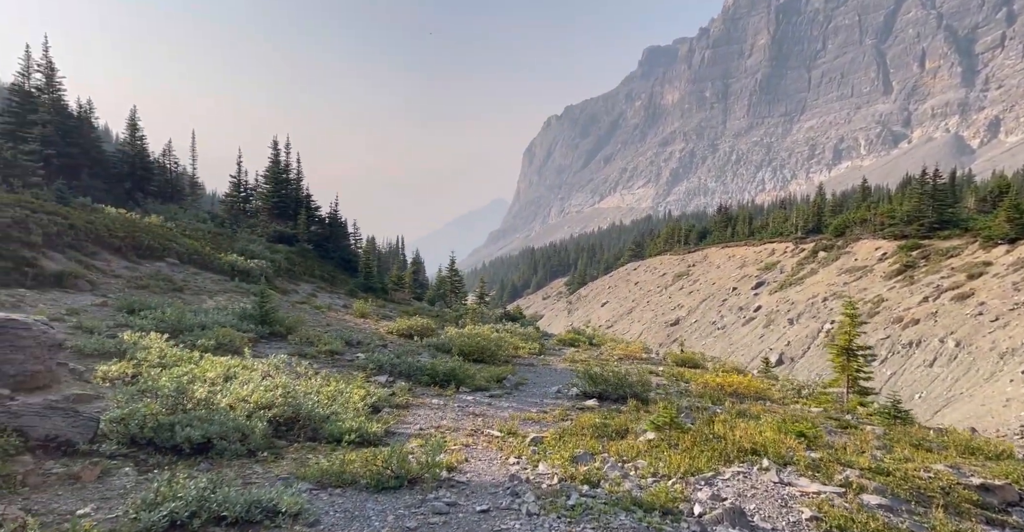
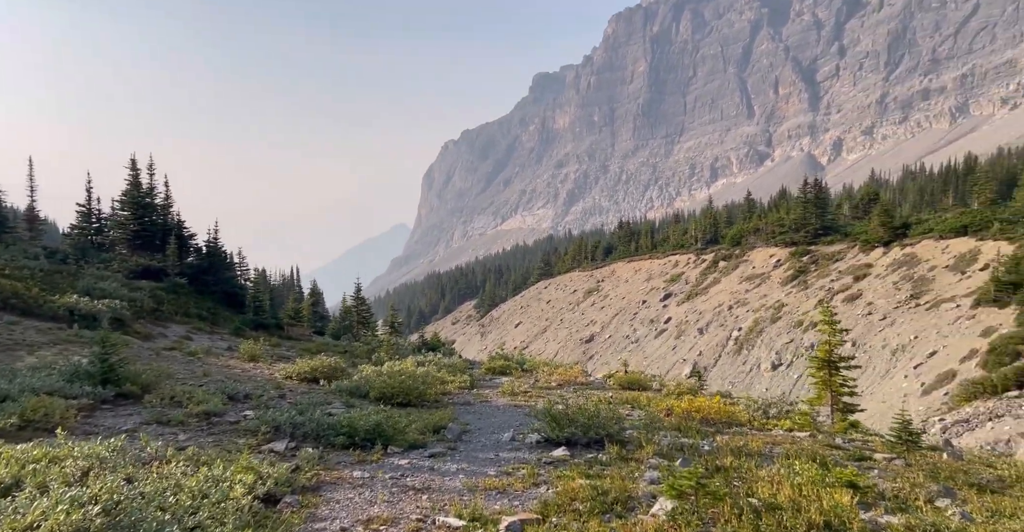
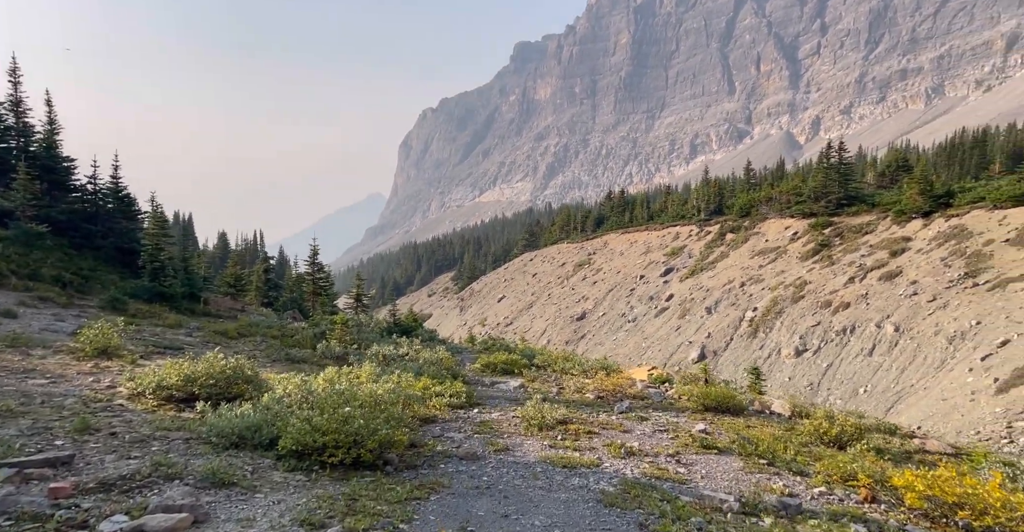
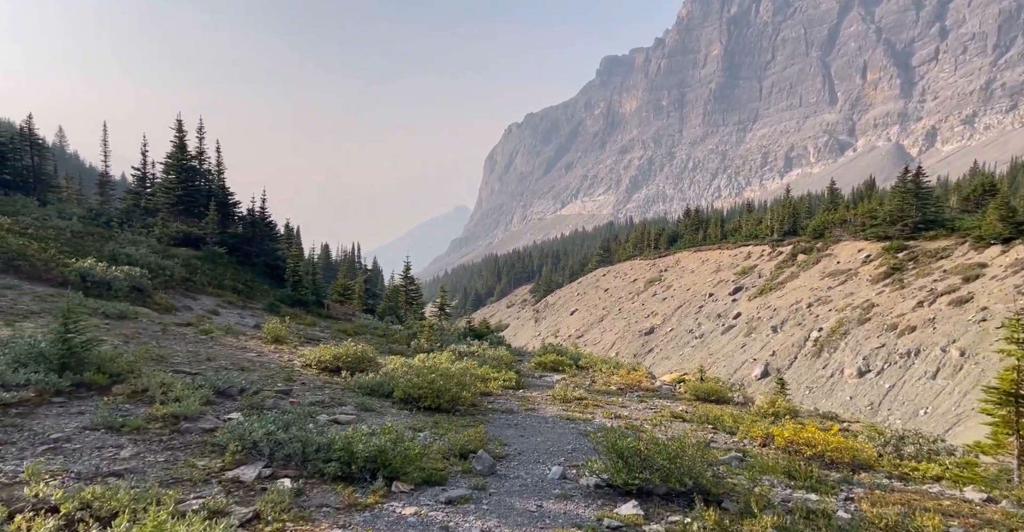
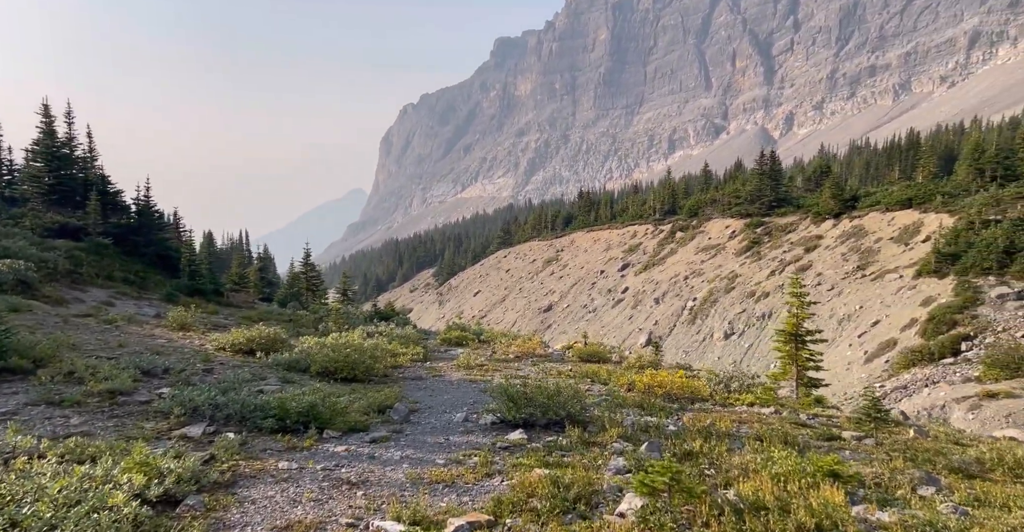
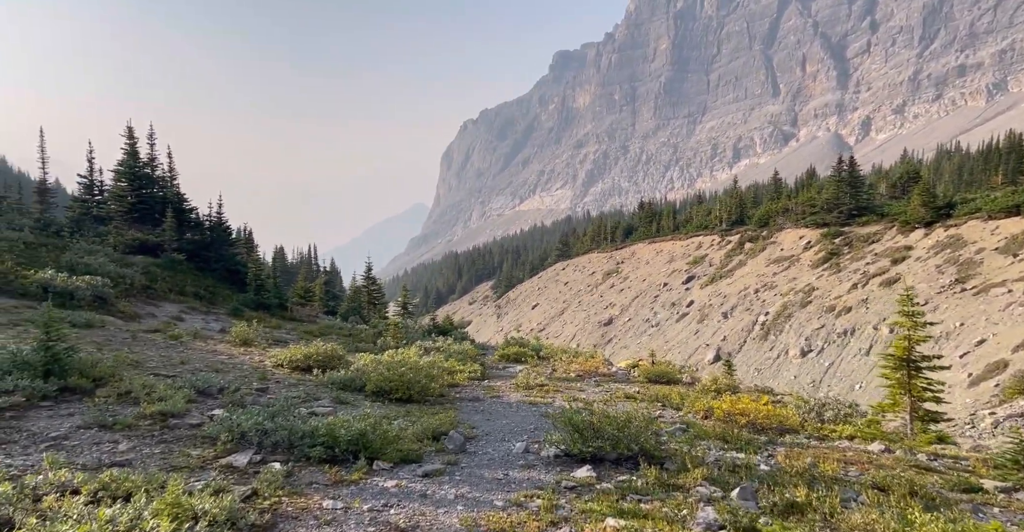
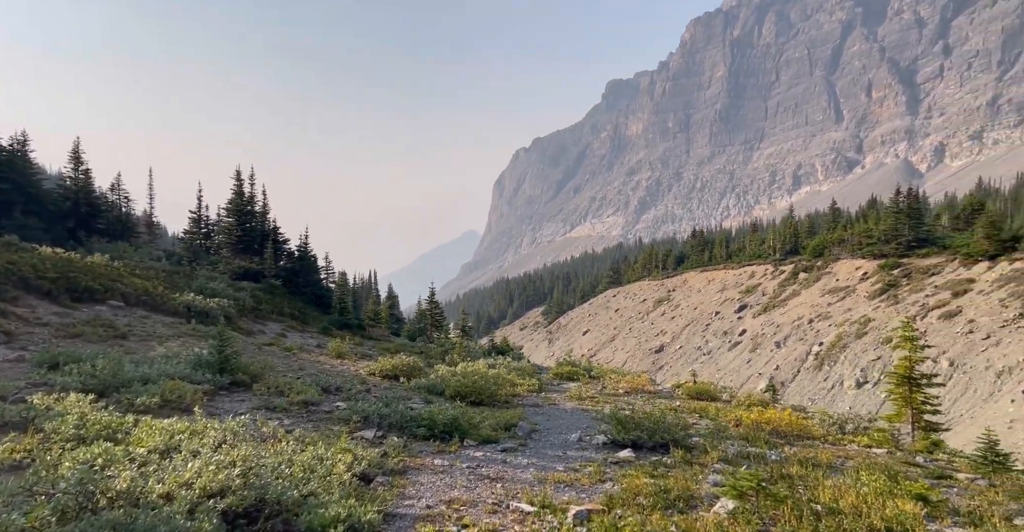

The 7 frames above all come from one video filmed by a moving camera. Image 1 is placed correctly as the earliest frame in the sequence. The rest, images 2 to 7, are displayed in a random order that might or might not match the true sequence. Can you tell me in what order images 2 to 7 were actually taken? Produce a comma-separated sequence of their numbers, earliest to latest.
7, 2, 5, 6, 4, 3
